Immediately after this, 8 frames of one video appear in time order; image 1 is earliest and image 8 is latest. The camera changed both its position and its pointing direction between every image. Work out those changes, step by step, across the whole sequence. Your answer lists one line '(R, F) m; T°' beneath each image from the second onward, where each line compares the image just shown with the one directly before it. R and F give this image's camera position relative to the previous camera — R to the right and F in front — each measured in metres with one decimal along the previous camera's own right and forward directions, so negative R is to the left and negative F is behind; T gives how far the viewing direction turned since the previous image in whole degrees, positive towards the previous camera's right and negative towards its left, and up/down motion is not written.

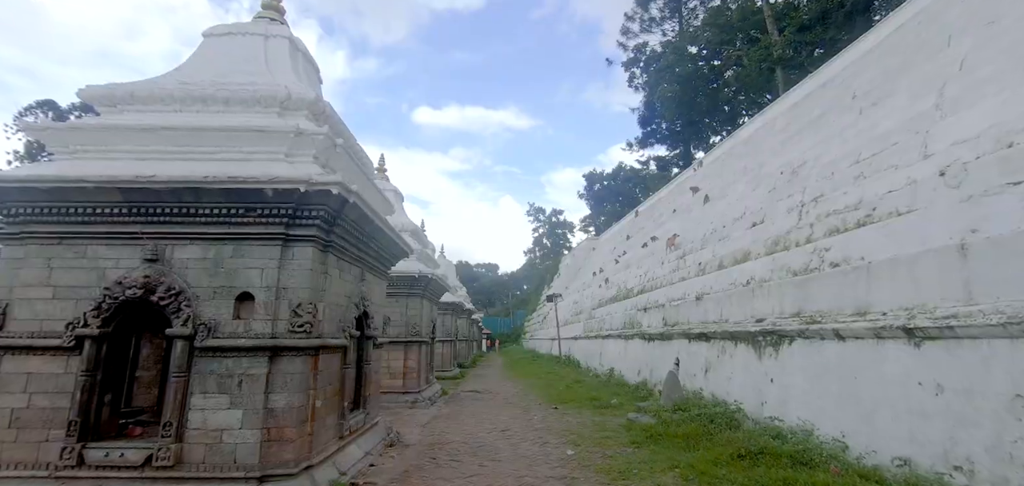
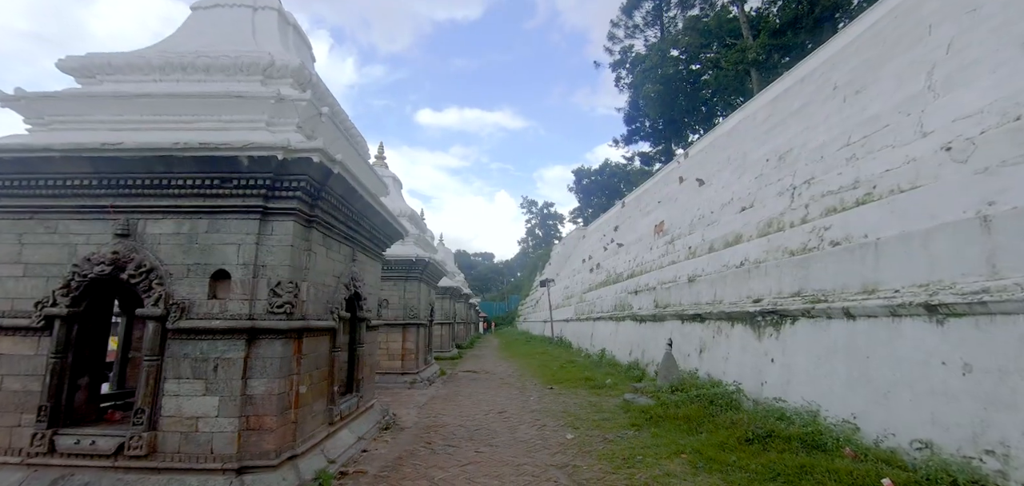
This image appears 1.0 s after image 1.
(0.0, +0.4) m; 0°
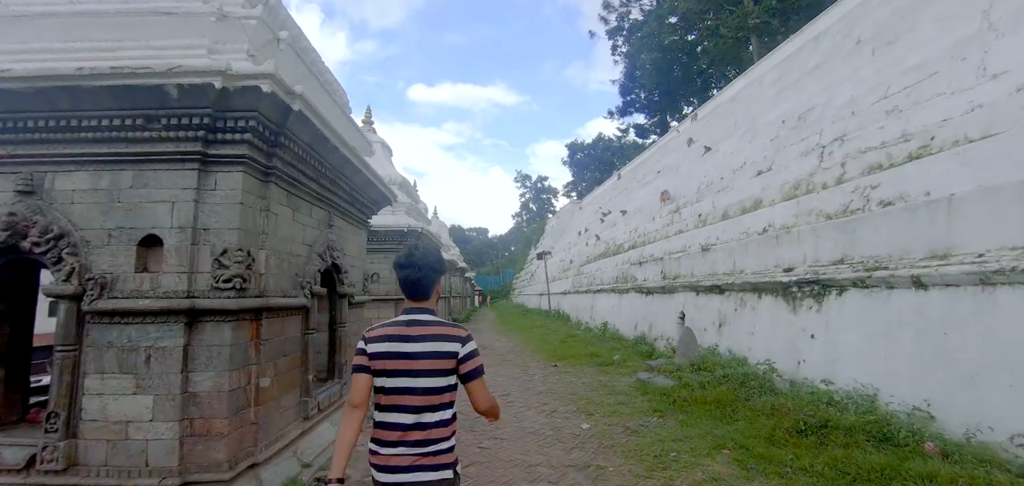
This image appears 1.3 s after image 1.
(-0.1, +0.9) m; +1°
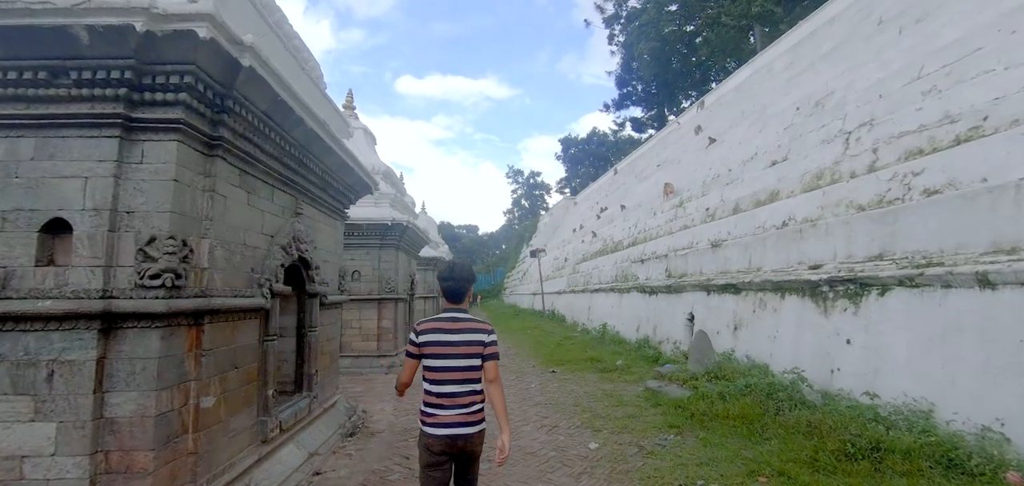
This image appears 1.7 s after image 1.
(-0.1, +0.7) m; +1°
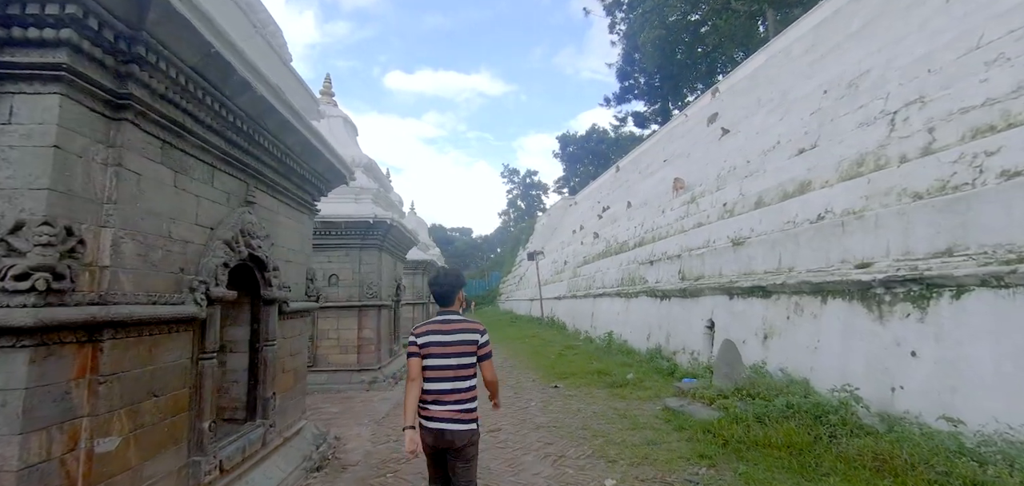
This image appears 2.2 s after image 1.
(0.0, +0.8) m; +1°
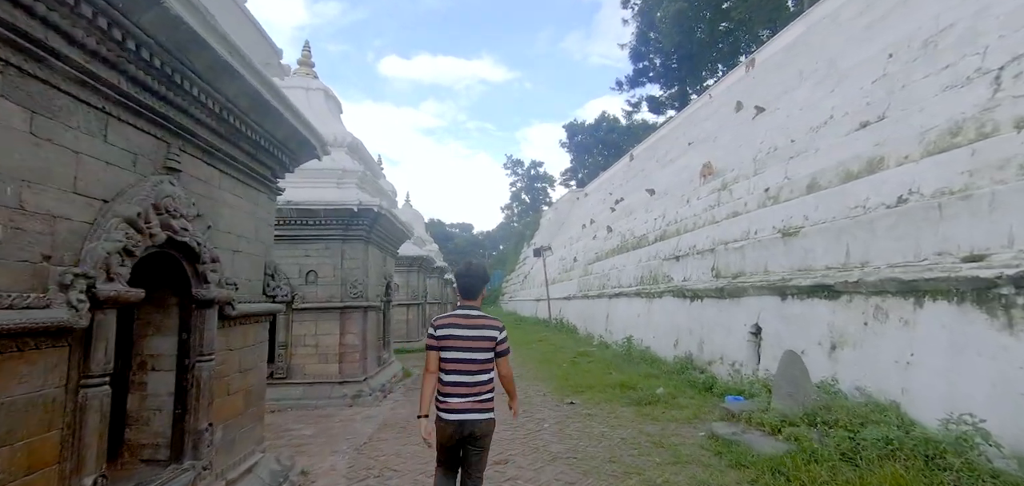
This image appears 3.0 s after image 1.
(-0.1, +1.0) m; 0°
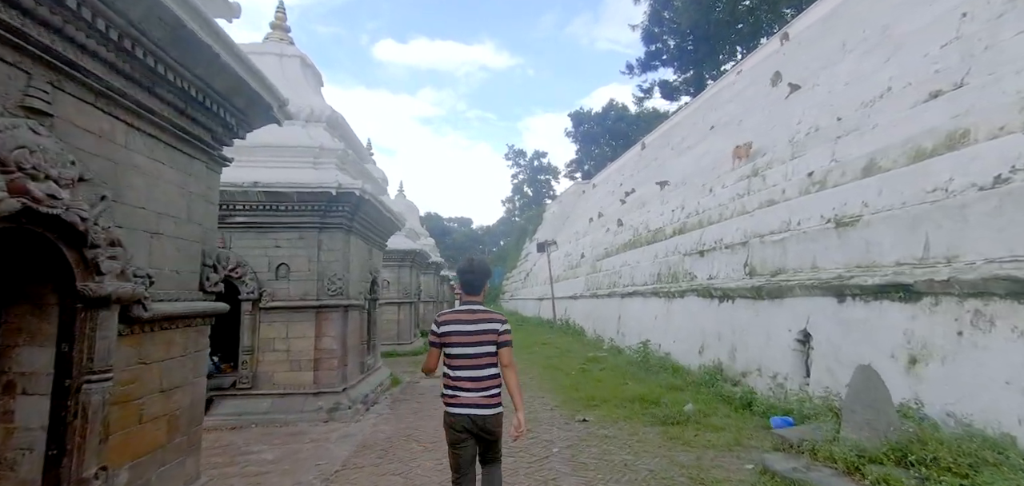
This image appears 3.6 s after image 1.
(0.0, +0.9) m; 0°
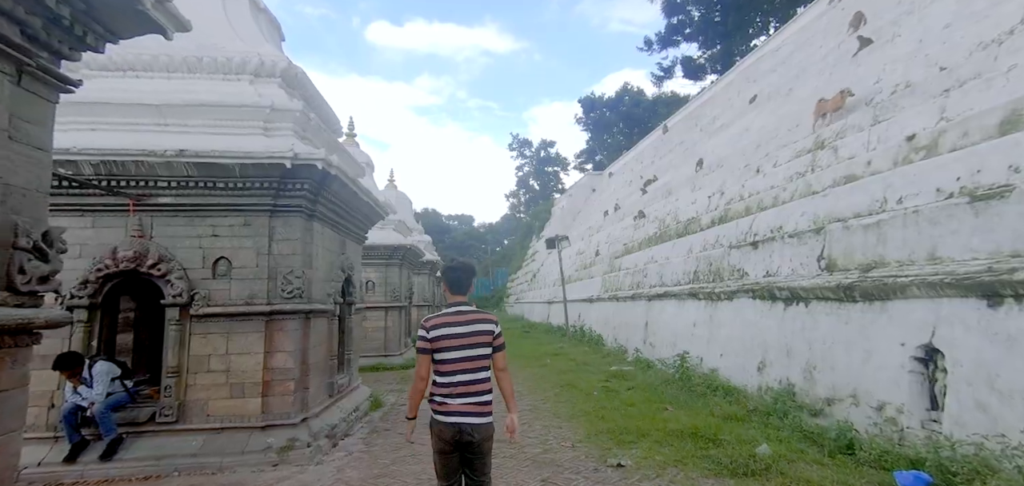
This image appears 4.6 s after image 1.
(0.0, +1.3) m; 0°
